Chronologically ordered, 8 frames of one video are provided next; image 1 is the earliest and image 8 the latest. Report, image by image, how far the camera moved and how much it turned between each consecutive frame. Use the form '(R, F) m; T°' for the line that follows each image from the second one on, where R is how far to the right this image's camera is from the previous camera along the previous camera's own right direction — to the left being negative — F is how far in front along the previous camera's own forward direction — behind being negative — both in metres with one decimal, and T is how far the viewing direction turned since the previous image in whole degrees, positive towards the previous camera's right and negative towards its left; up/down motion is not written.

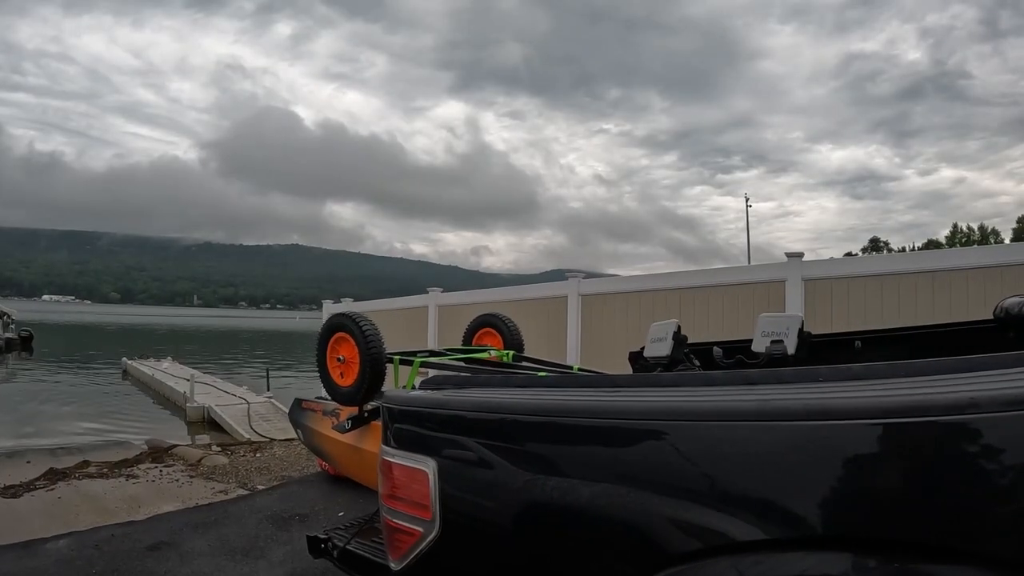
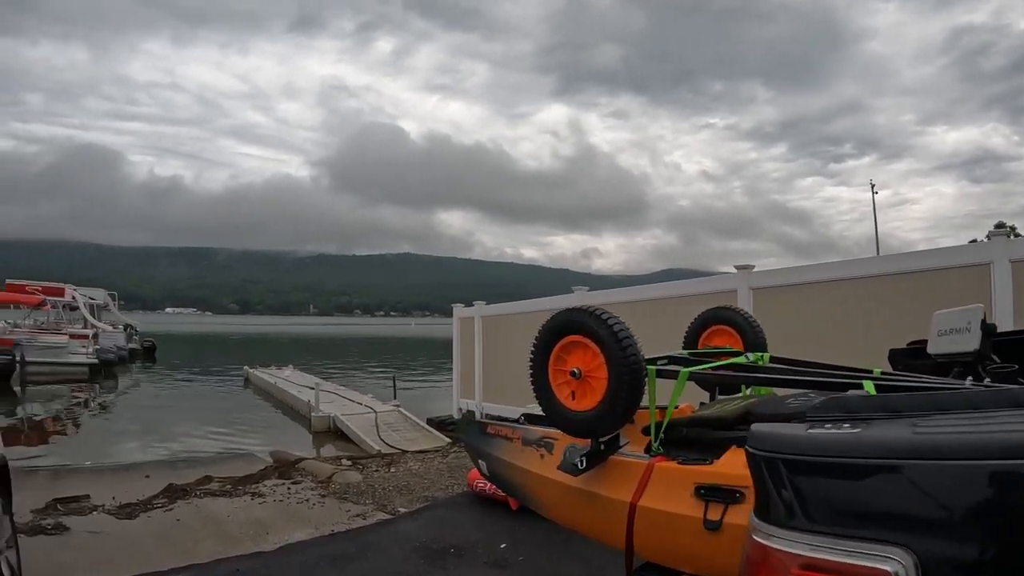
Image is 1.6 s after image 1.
(-1.1, +1.9) m; -9°
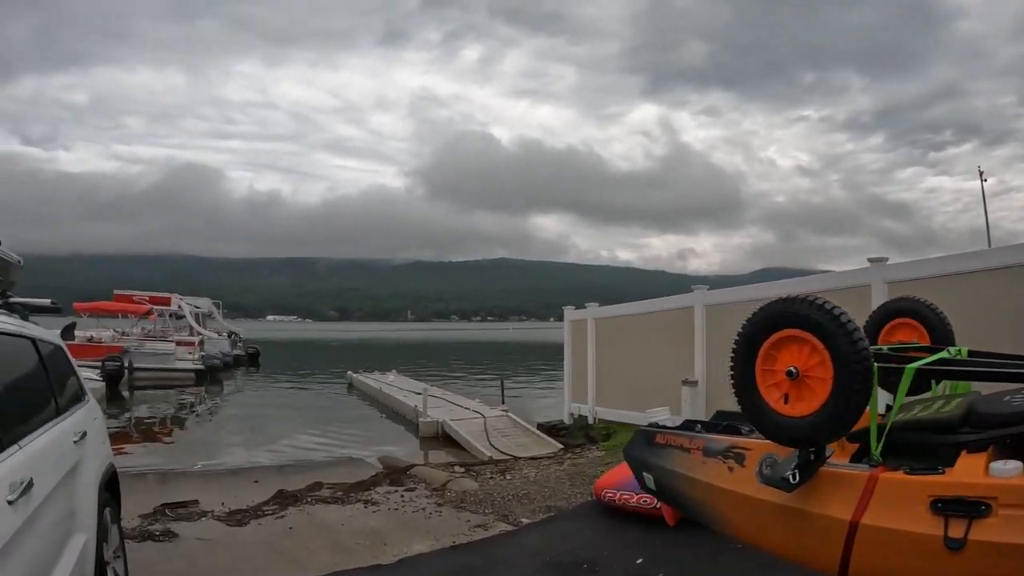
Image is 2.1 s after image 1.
(-0.5, +0.9) m; -7°
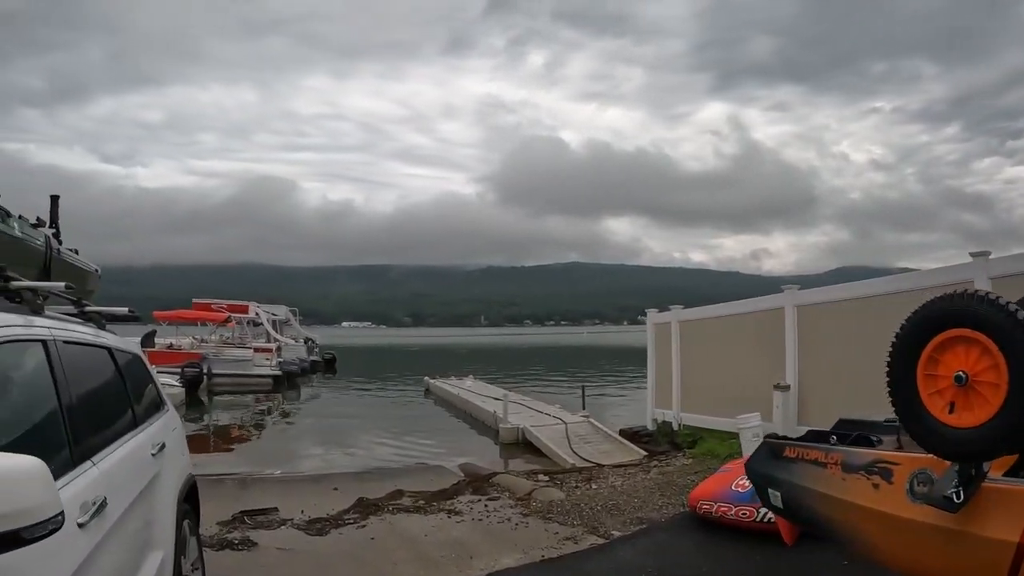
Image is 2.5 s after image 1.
(-0.2, +0.4) m; -6°
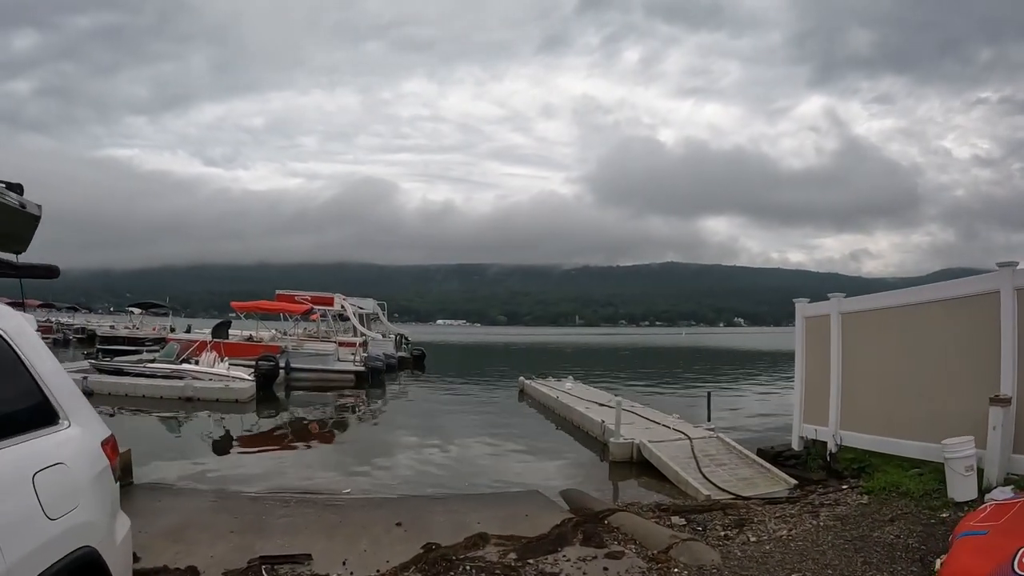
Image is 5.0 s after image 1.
(-0.3, +2.3) m; -8°
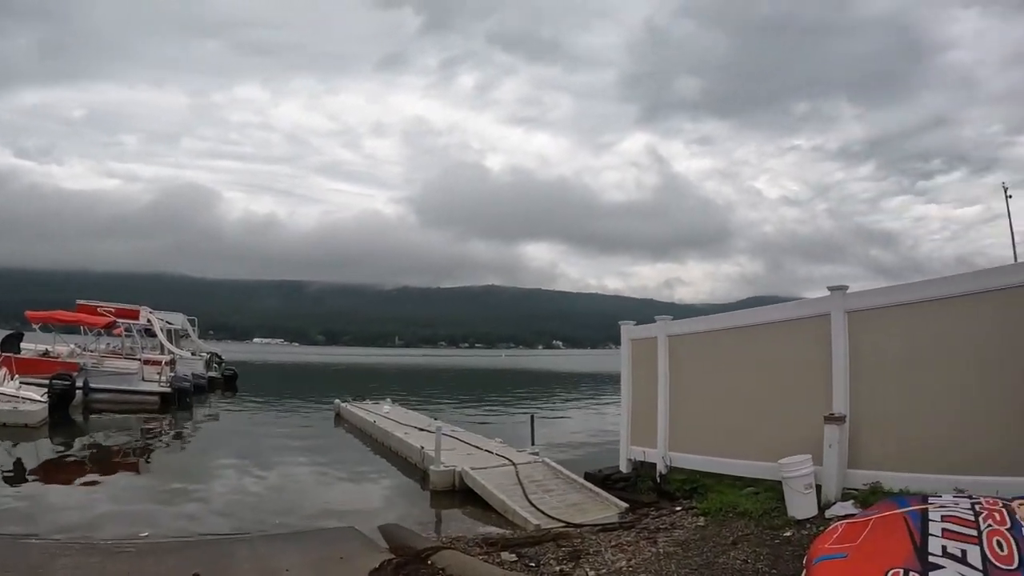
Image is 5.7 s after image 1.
(+0.3, +1.1) m; +13°
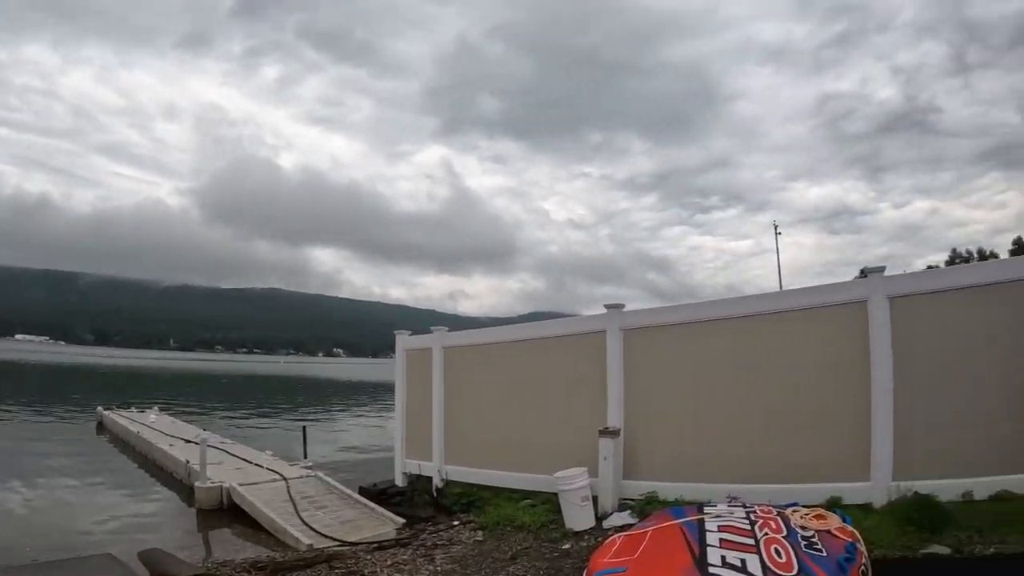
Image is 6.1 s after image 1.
(+0.2, +0.6) m; +16°
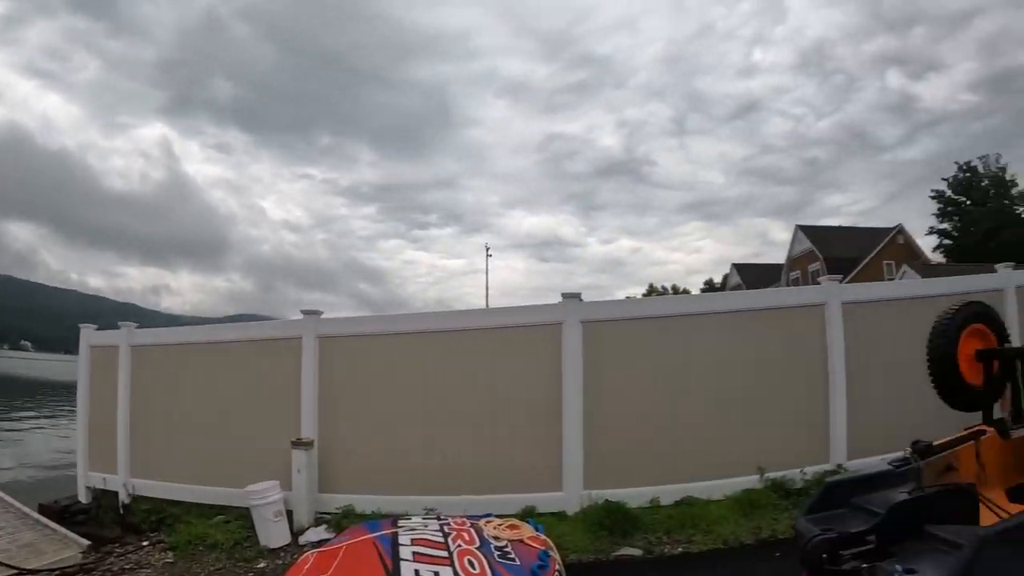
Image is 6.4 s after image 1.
(+0.3, +0.3) m; +20°
